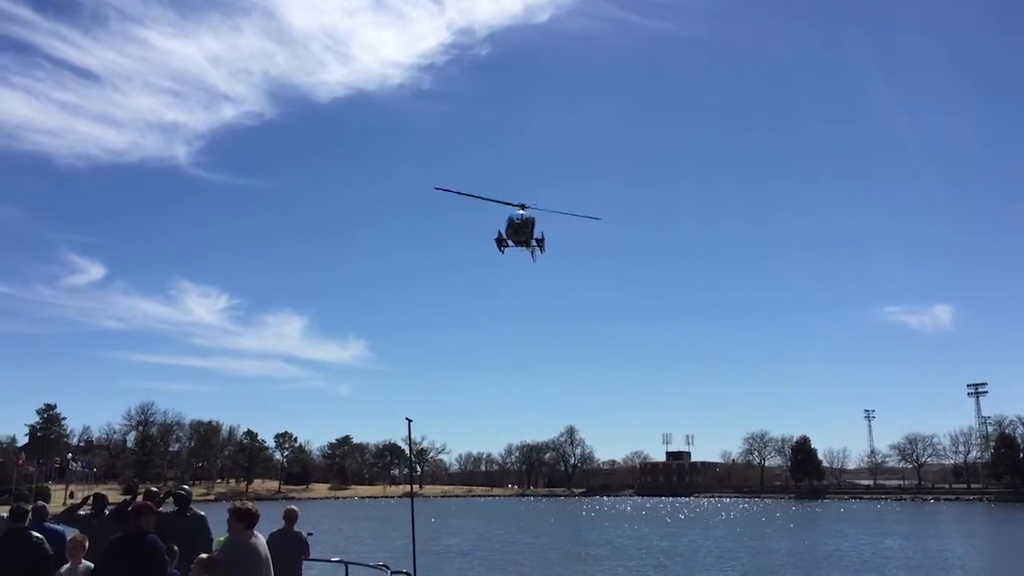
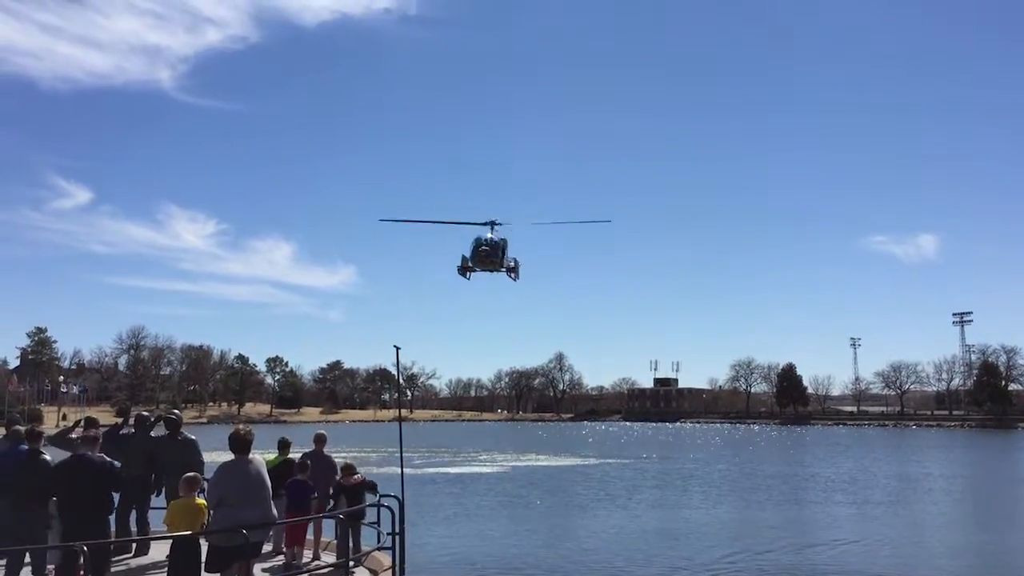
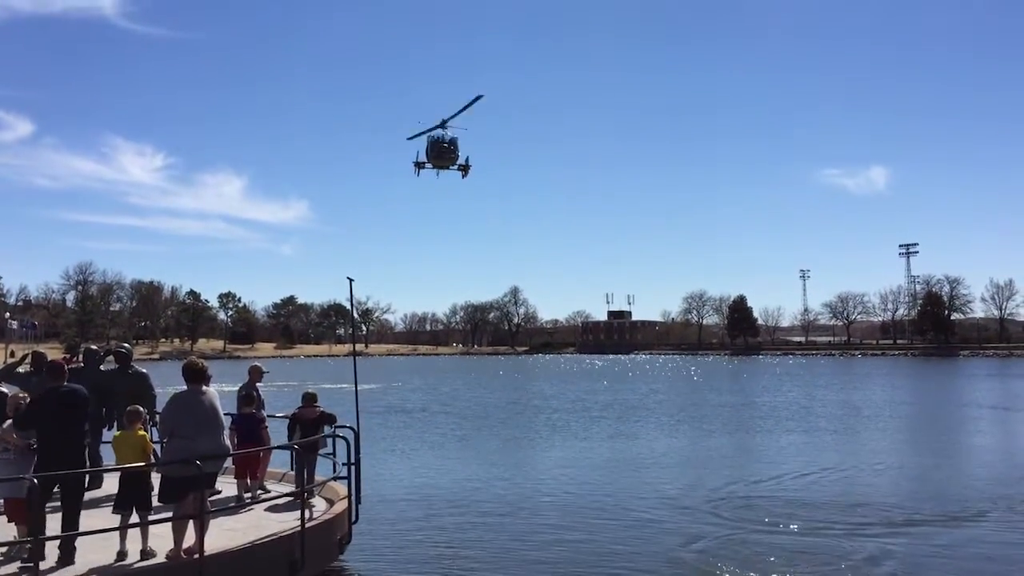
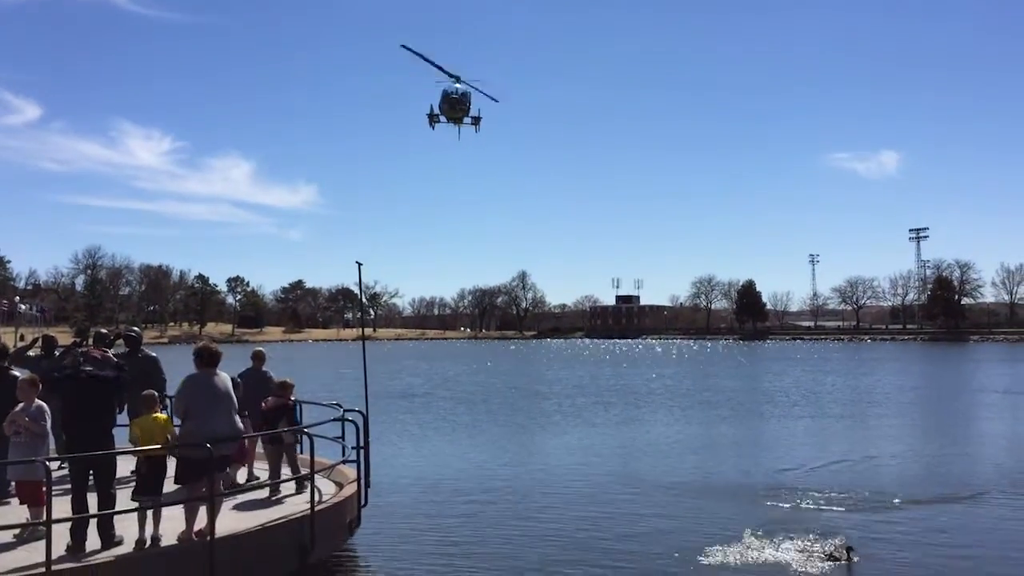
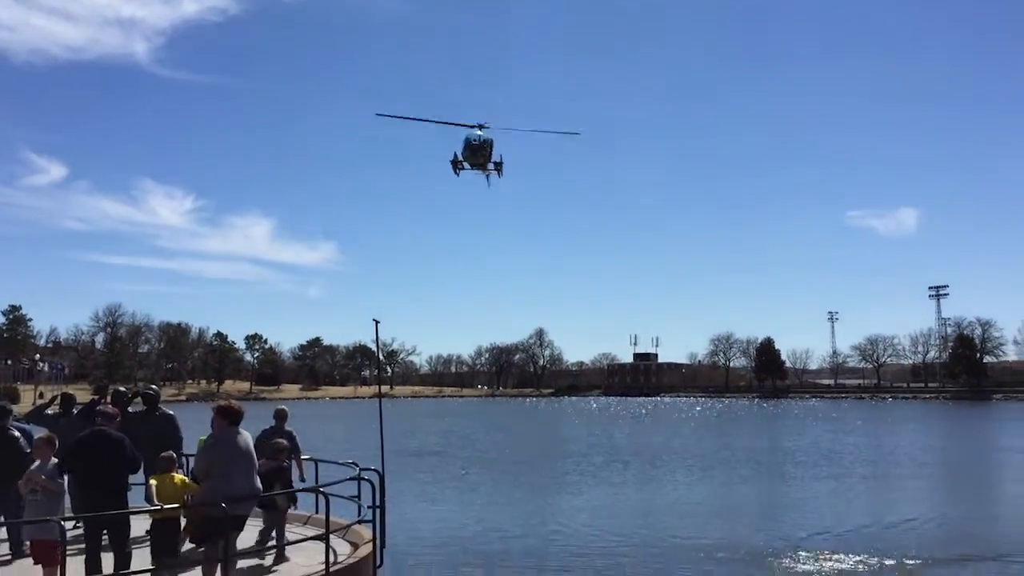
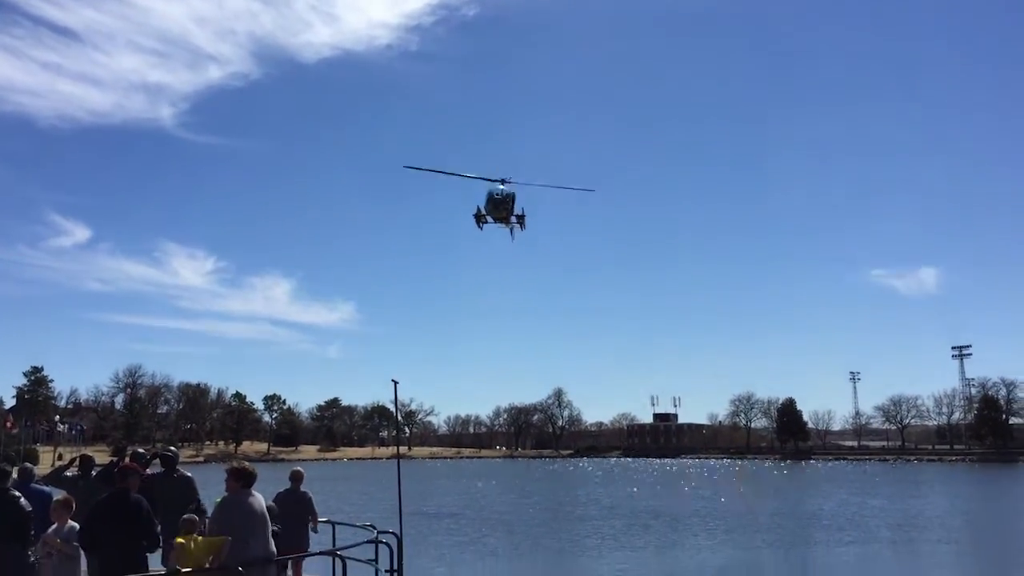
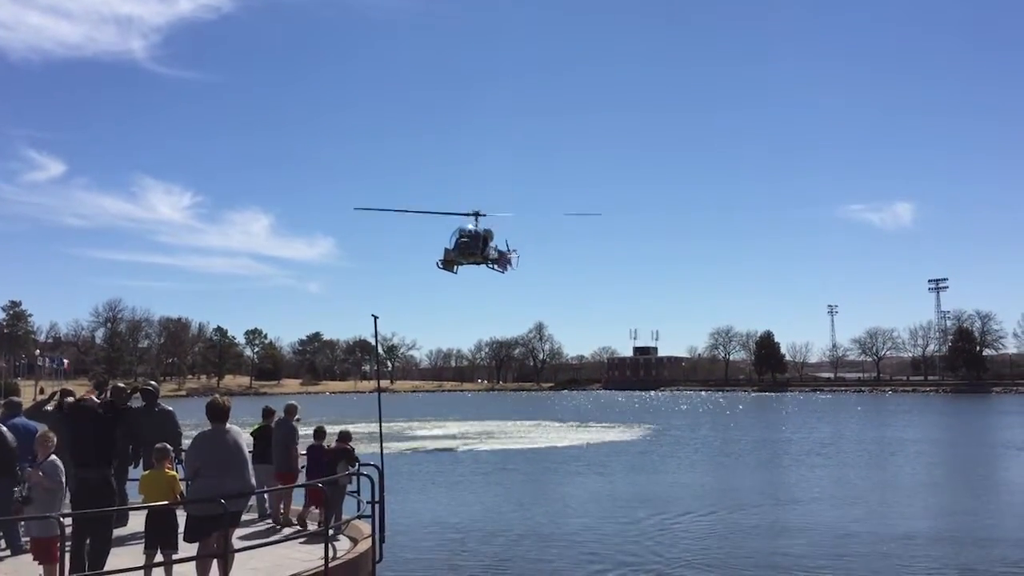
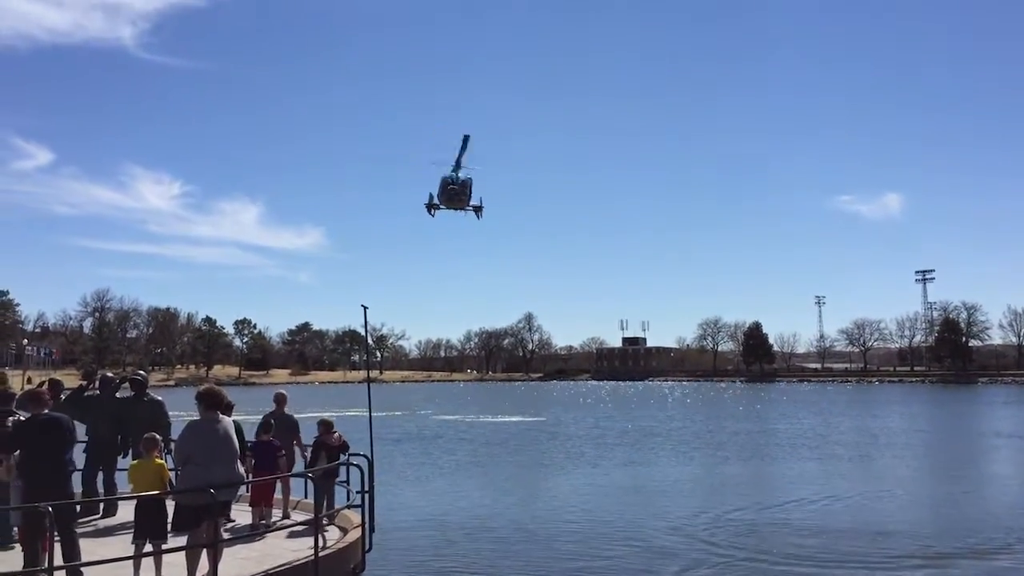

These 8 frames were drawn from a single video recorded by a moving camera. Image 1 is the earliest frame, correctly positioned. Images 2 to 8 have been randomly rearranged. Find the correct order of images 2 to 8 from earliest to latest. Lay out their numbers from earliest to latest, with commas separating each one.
6, 5, 4, 3, 8, 2, 7
